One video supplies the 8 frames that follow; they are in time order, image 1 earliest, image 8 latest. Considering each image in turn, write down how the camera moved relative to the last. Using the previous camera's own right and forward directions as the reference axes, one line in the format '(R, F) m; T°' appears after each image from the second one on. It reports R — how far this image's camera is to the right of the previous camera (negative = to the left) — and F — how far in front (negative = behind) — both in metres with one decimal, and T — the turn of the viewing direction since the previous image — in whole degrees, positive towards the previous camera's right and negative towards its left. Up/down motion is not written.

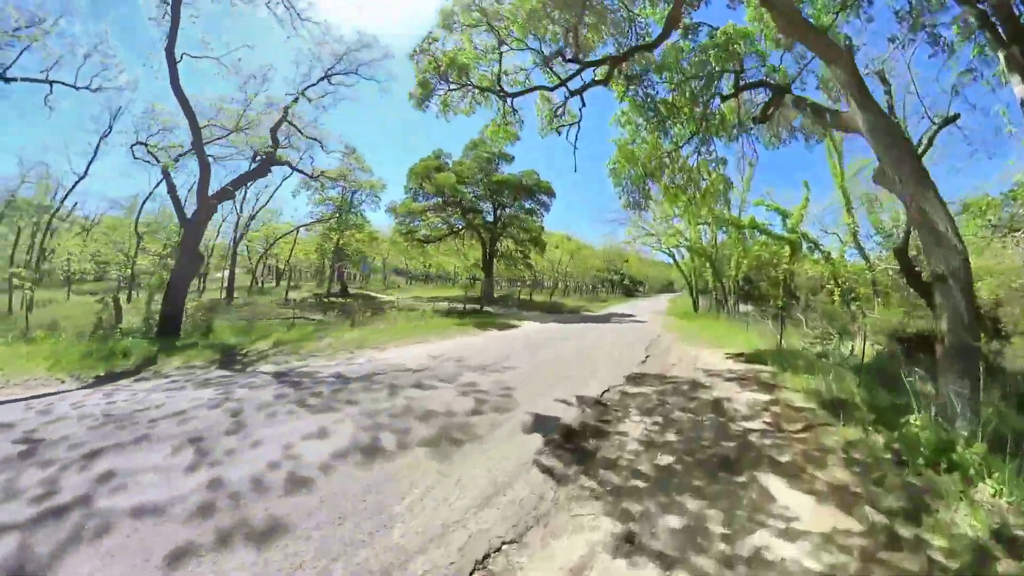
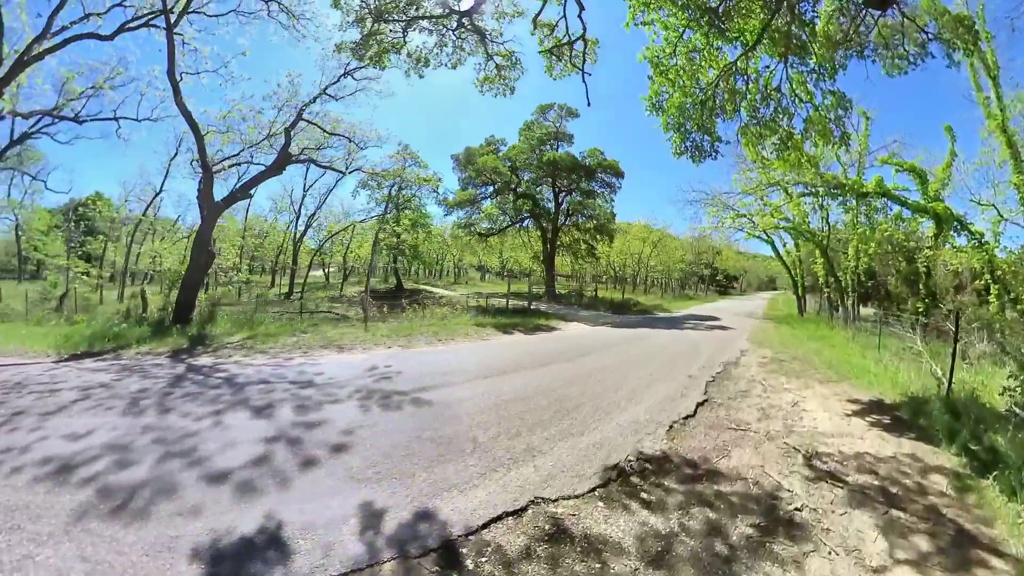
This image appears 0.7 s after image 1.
(+1.2, +2.4) m; -12°
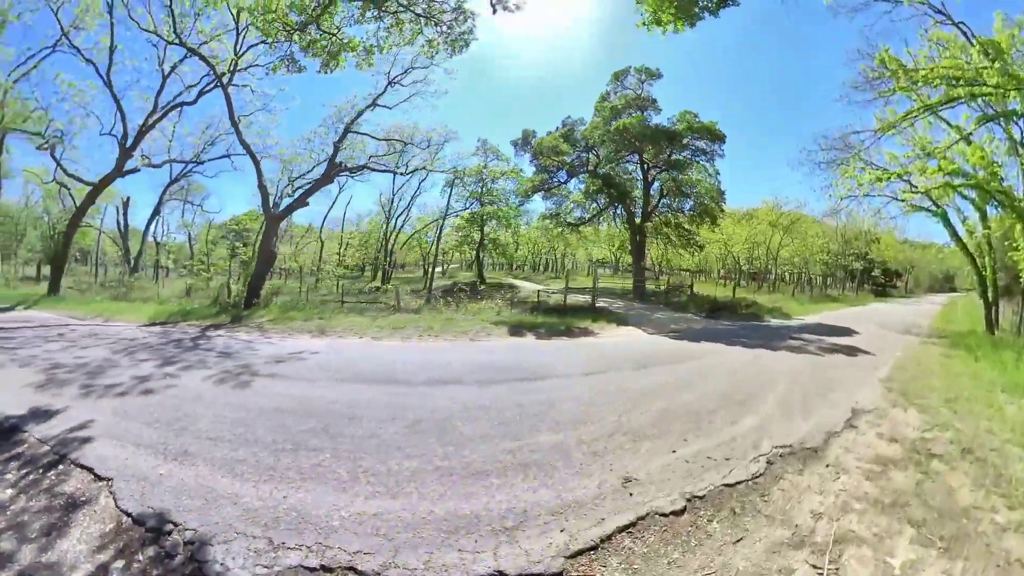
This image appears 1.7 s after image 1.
(+2.0, +2.6) m; -17°
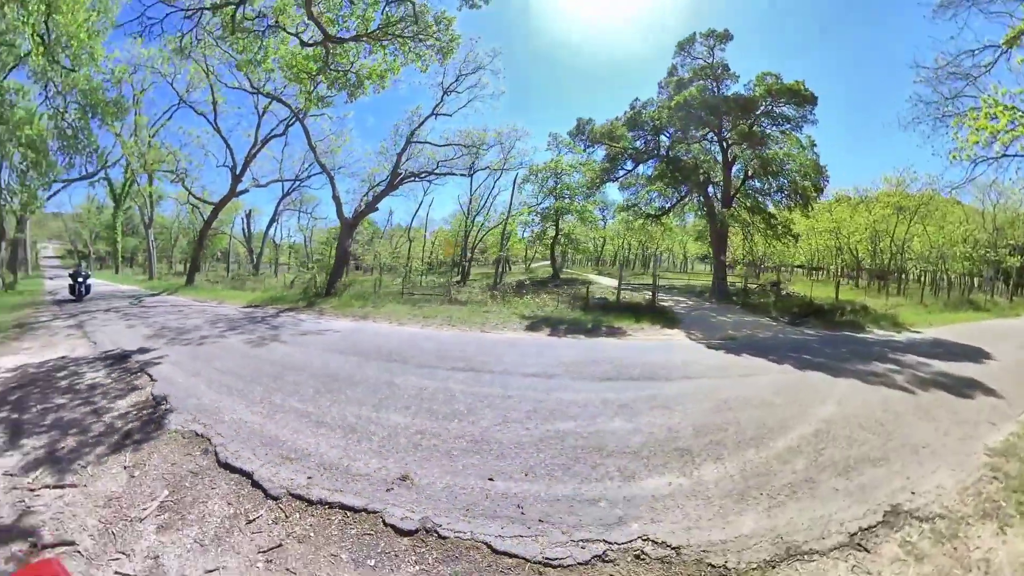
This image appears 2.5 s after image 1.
(+1.7, +1.3) m; -14°
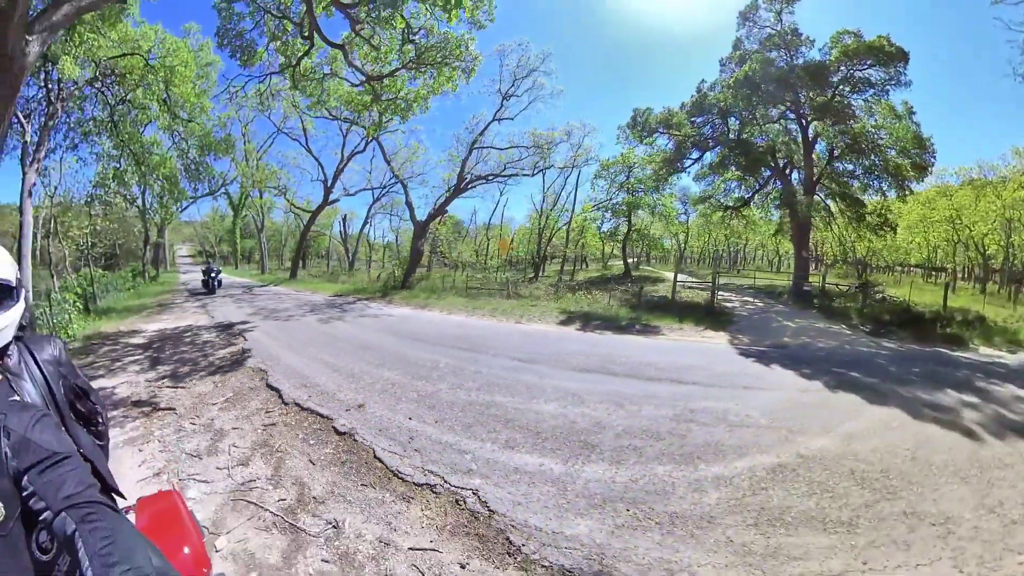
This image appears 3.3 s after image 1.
(+1.5, +0.7) m; -12°
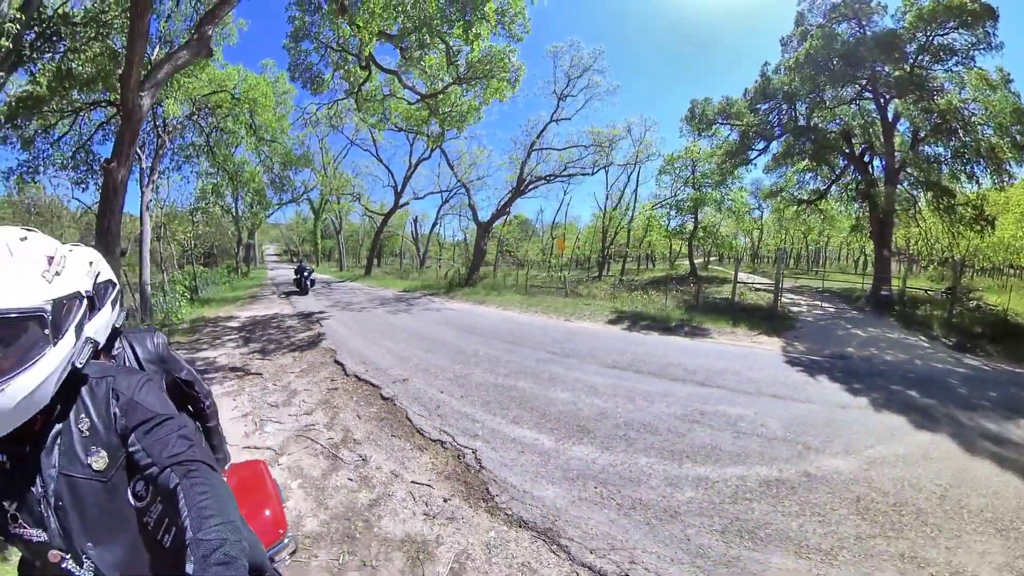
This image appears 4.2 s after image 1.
(+0.8, +0.1) m; -9°
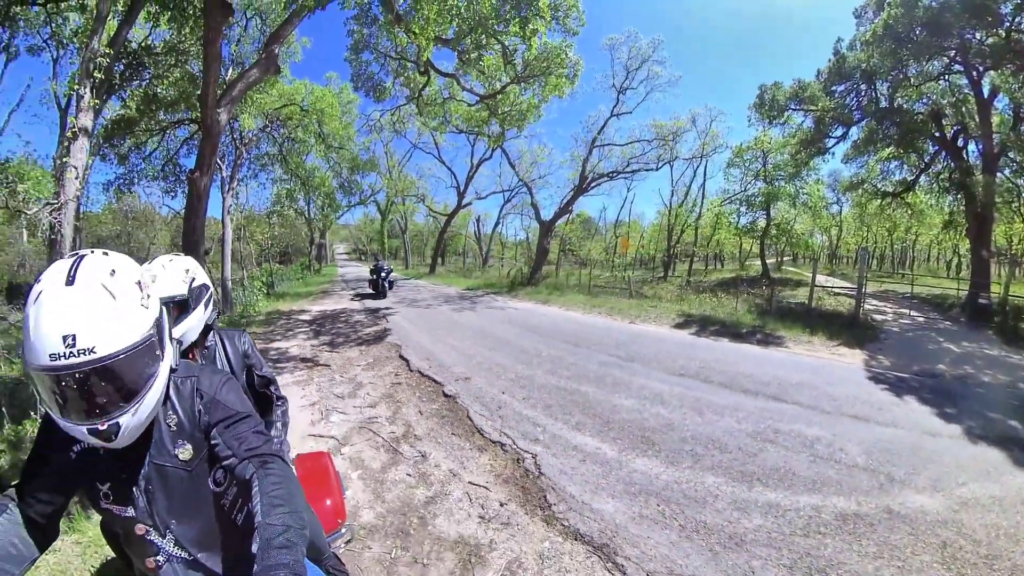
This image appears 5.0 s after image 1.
(+0.8, +0.2) m; -9°
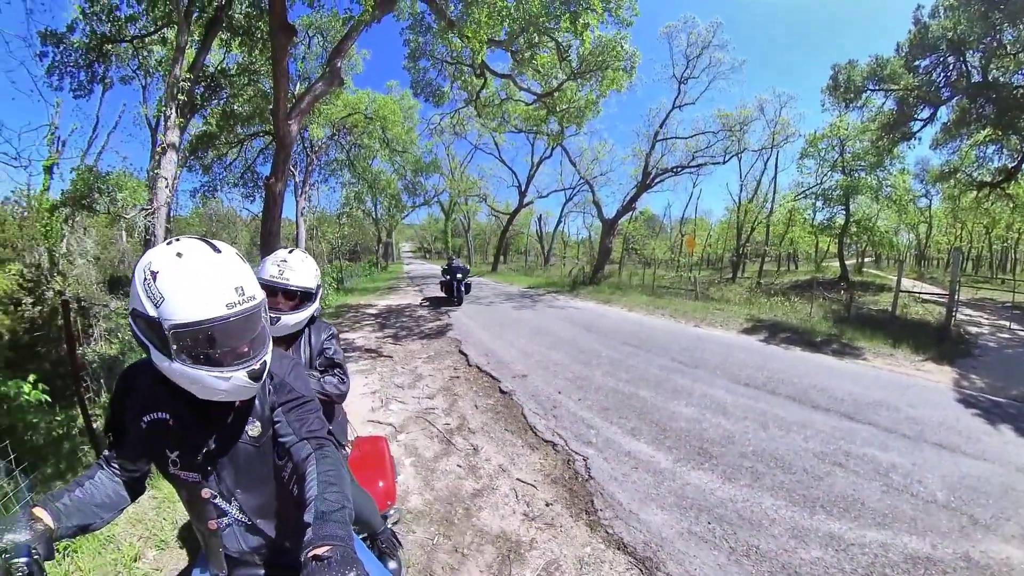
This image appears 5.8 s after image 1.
(+1.0, 0.0) m; -10°
